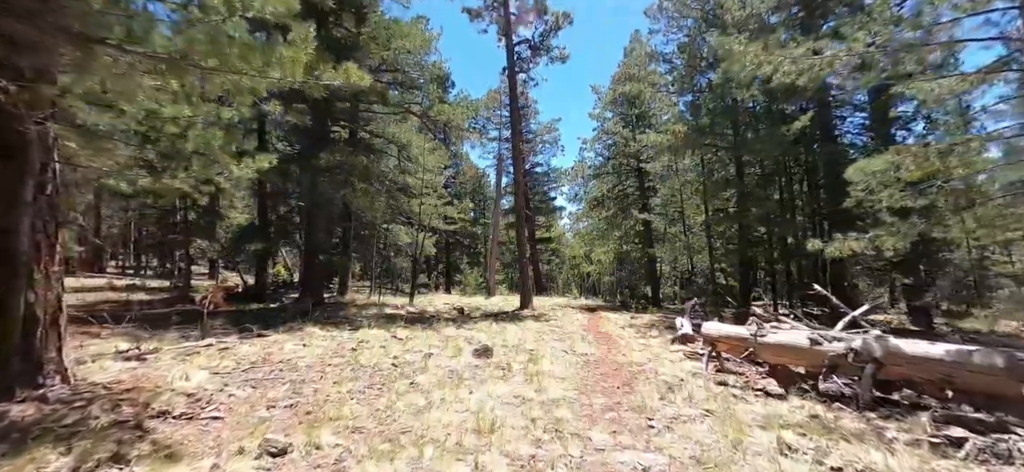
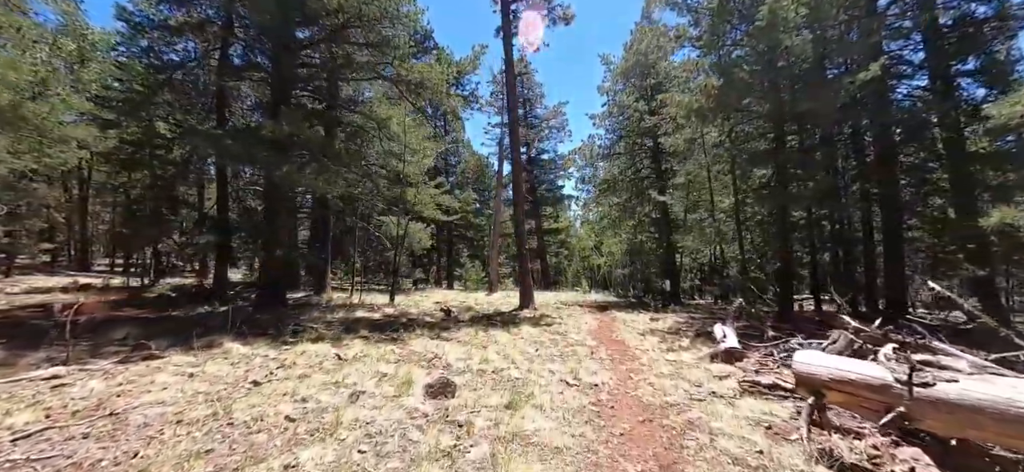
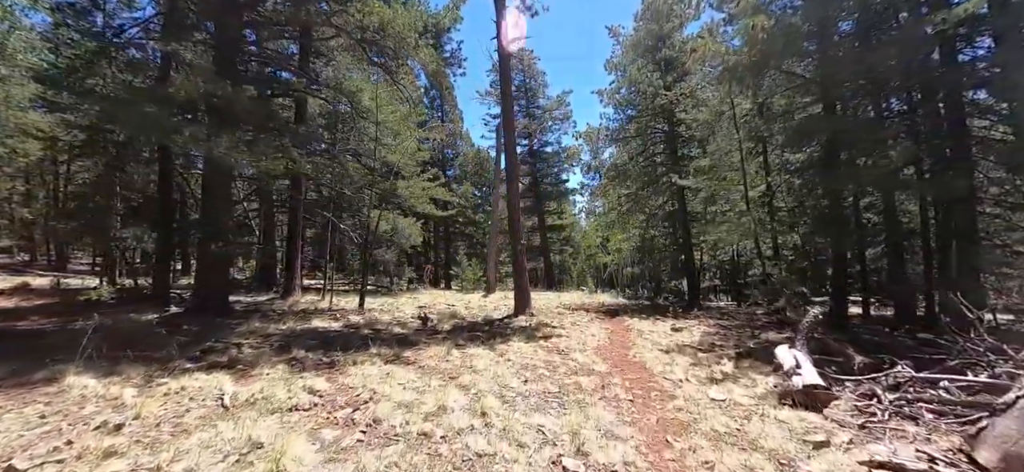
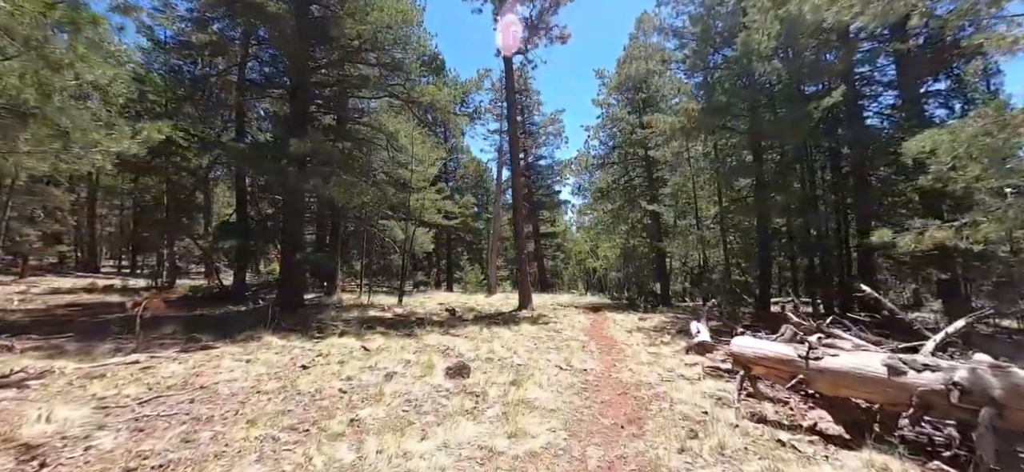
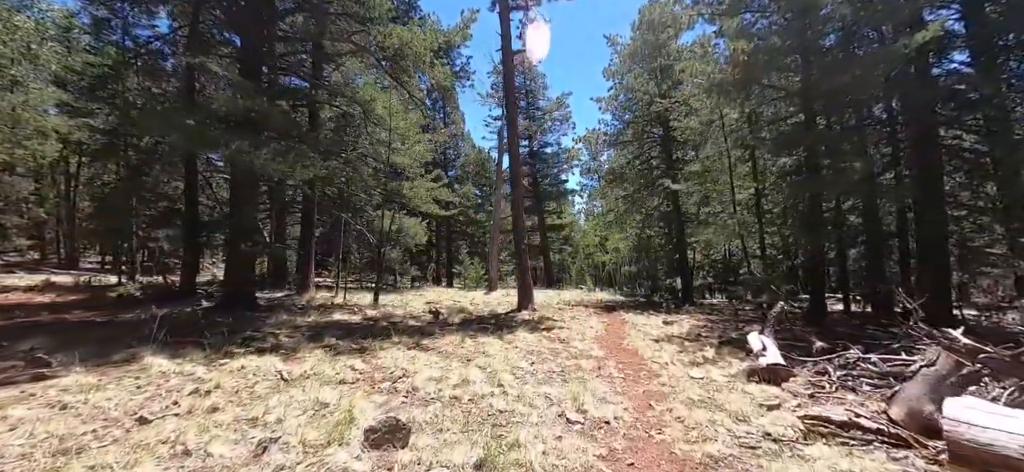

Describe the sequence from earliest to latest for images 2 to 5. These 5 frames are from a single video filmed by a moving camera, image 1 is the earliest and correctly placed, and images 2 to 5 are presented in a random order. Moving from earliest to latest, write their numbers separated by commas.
4, 2, 5, 3
